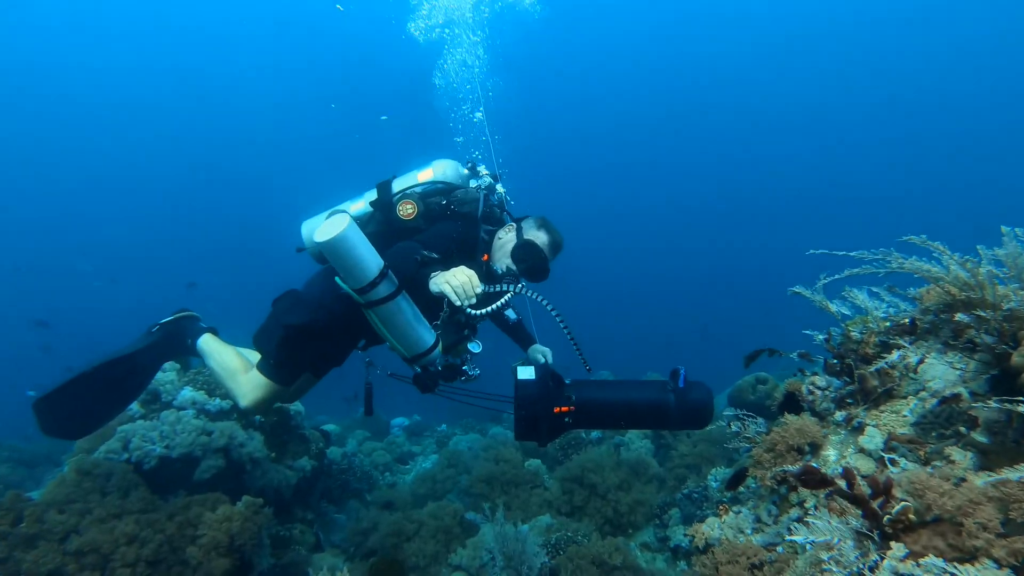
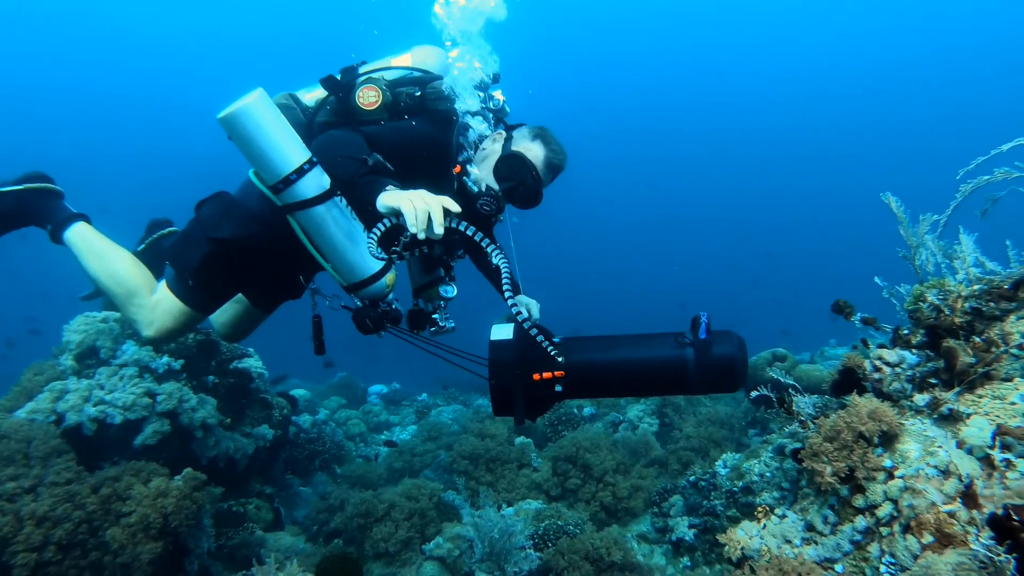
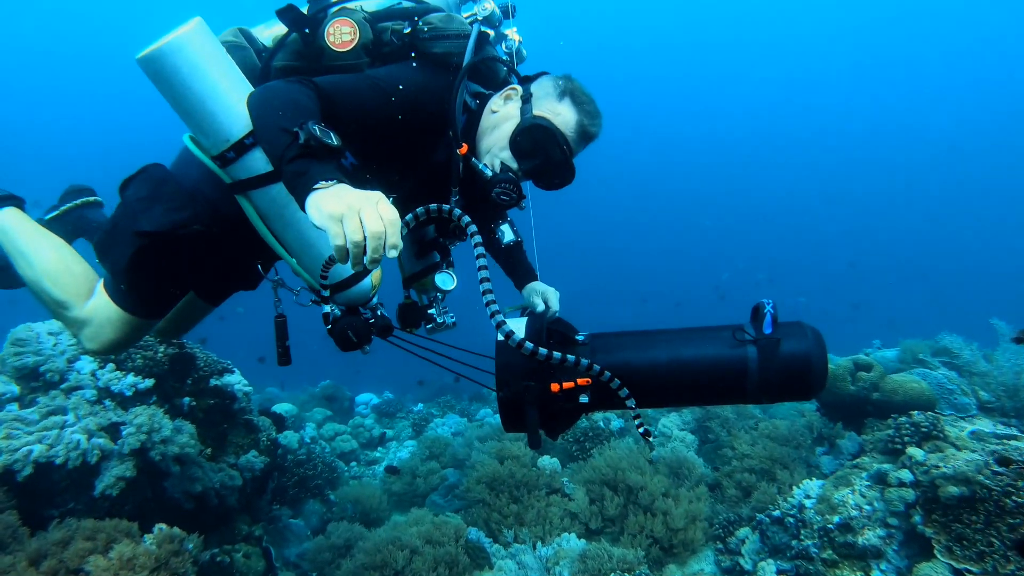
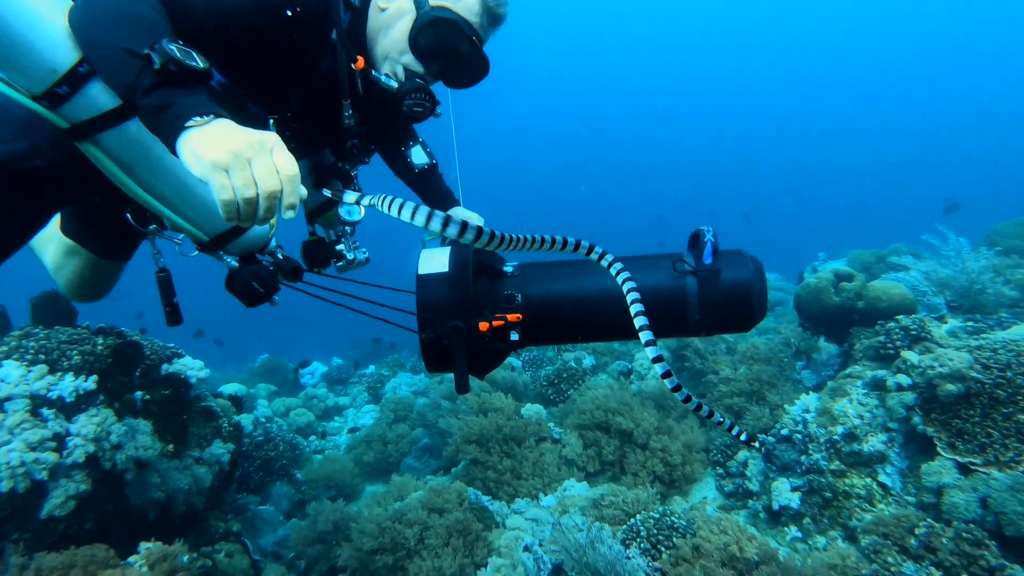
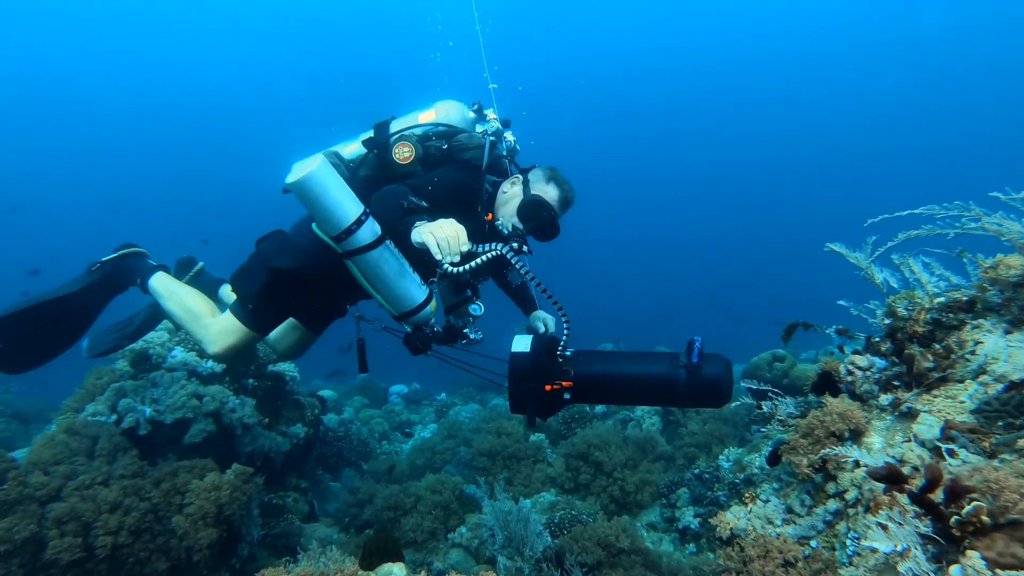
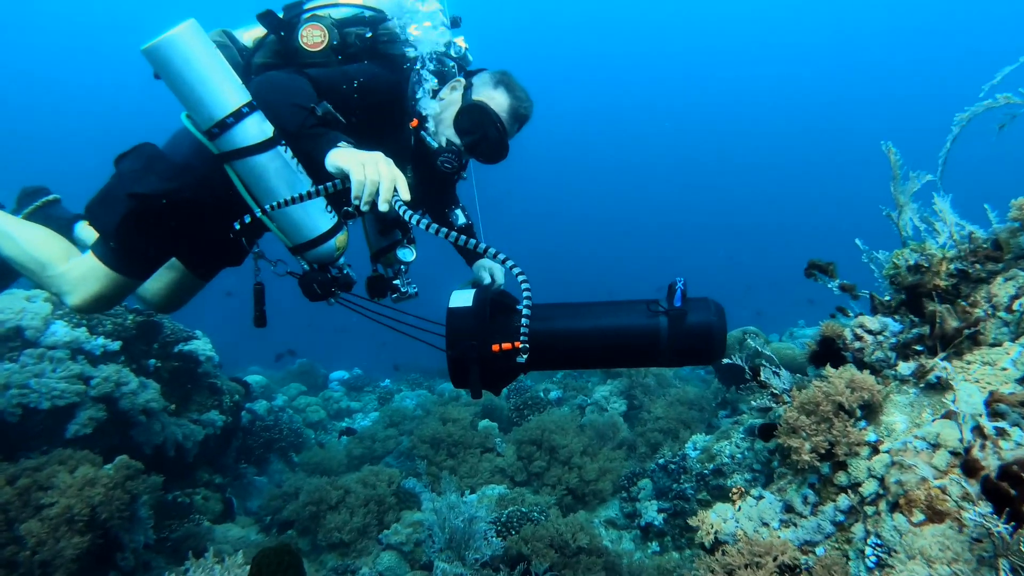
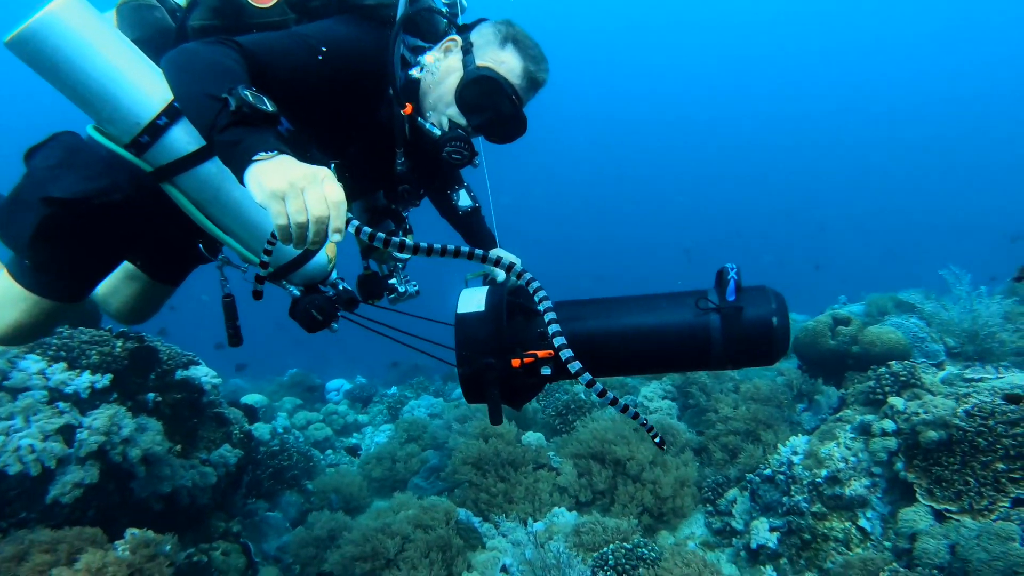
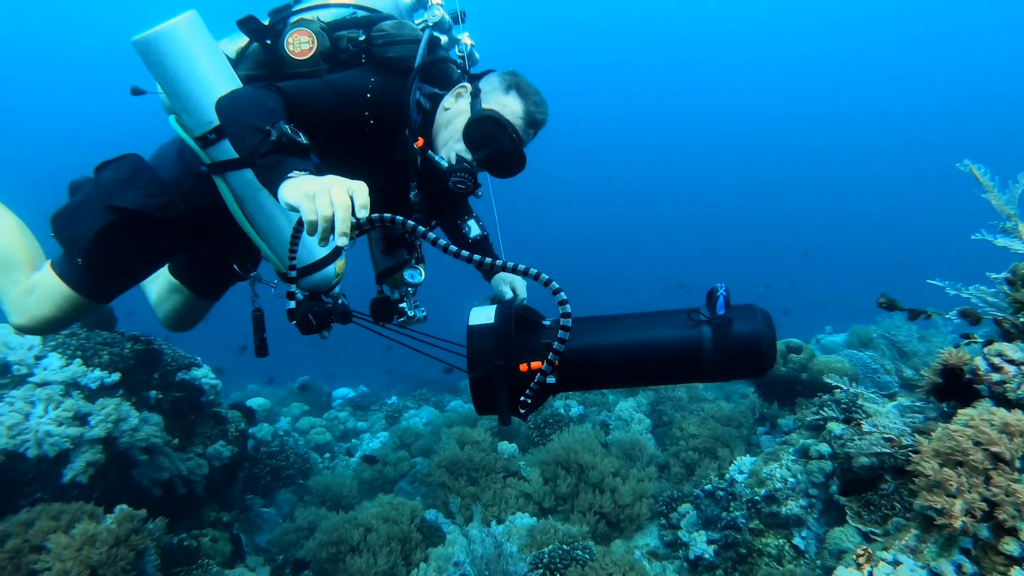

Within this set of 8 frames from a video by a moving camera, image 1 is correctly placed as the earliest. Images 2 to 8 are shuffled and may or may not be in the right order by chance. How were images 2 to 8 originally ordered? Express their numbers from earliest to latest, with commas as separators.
5, 2, 6, 8, 3, 7, 4
